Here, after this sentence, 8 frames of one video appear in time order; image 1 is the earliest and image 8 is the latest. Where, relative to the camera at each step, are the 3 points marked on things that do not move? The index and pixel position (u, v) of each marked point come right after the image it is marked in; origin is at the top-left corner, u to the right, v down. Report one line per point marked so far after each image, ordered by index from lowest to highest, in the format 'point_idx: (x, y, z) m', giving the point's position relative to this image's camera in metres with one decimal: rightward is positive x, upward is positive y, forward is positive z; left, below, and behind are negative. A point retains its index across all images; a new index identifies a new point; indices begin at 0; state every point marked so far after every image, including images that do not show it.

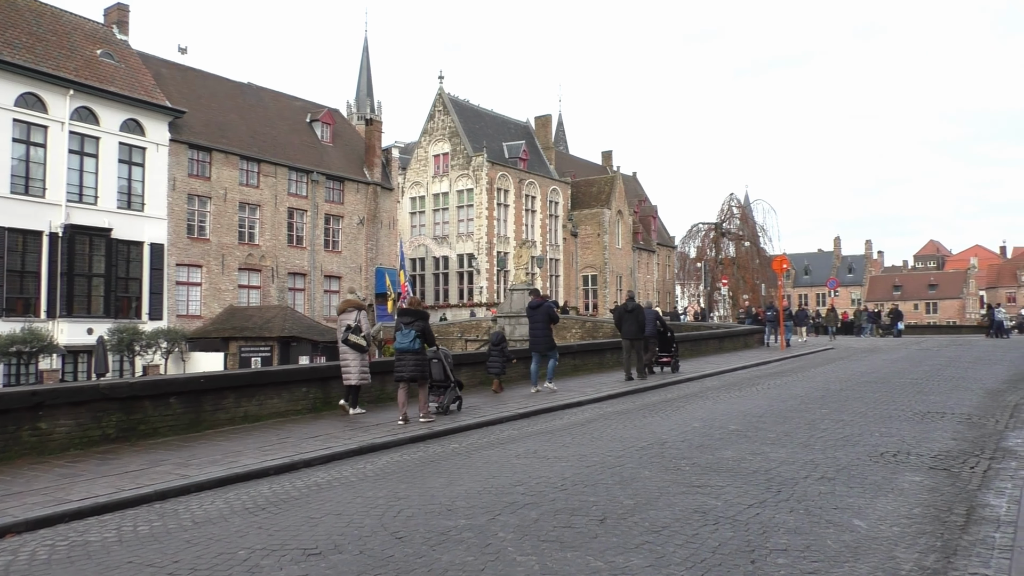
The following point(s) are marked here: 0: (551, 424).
0: (+0.5, -1.7, +9.9) m
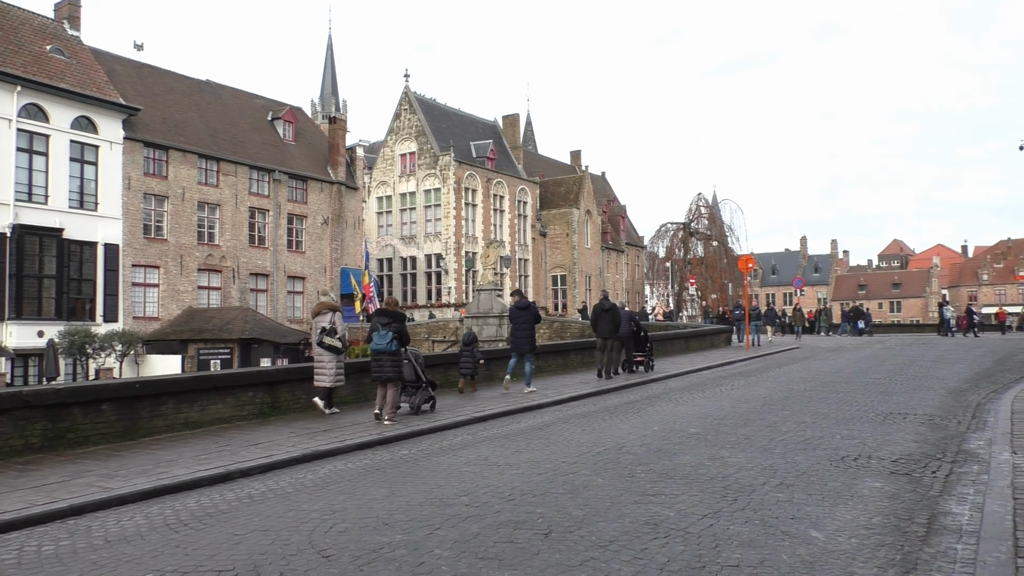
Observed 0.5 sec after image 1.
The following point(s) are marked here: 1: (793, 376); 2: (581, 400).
0: (-0.1, -1.7, +9.6) m
1: (+5.9, -1.9, +16.3) m
2: (+1.2, -1.9, +13.3) m
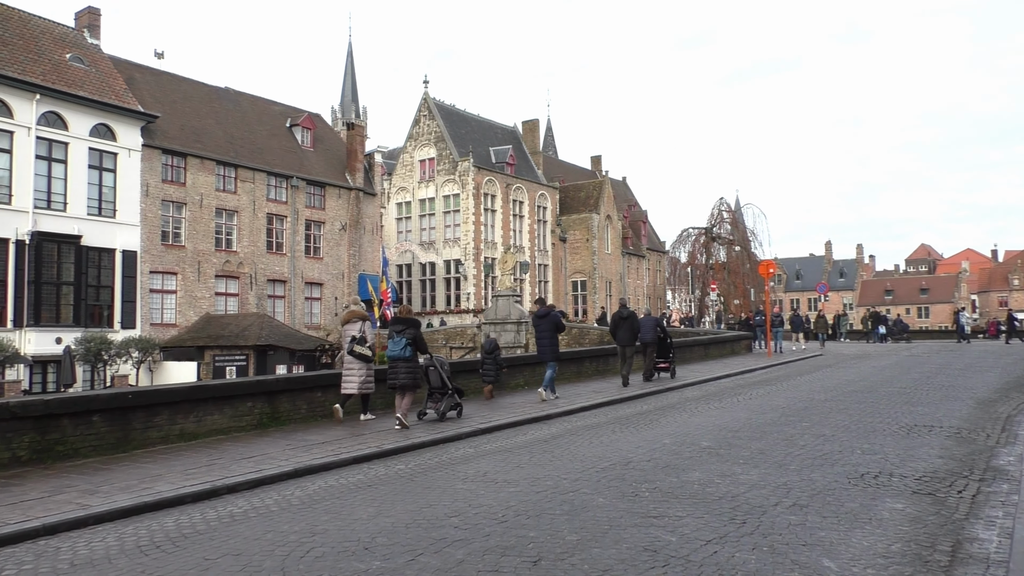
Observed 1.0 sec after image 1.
0: (0.0, -1.8, +9.3) m
1: (+6.2, -2.0, +15.8) m
2: (+1.4, -2.0, +12.9) m
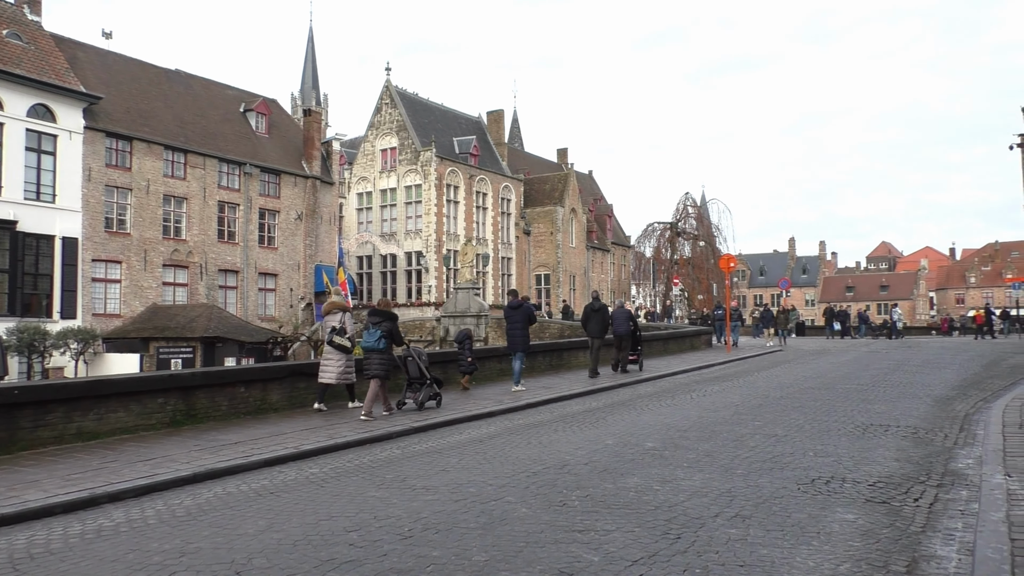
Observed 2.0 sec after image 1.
0: (-0.8, -1.7, +8.6) m
1: (+5.2, -1.8, +15.4) m
2: (+0.5, -1.9, +12.3) m
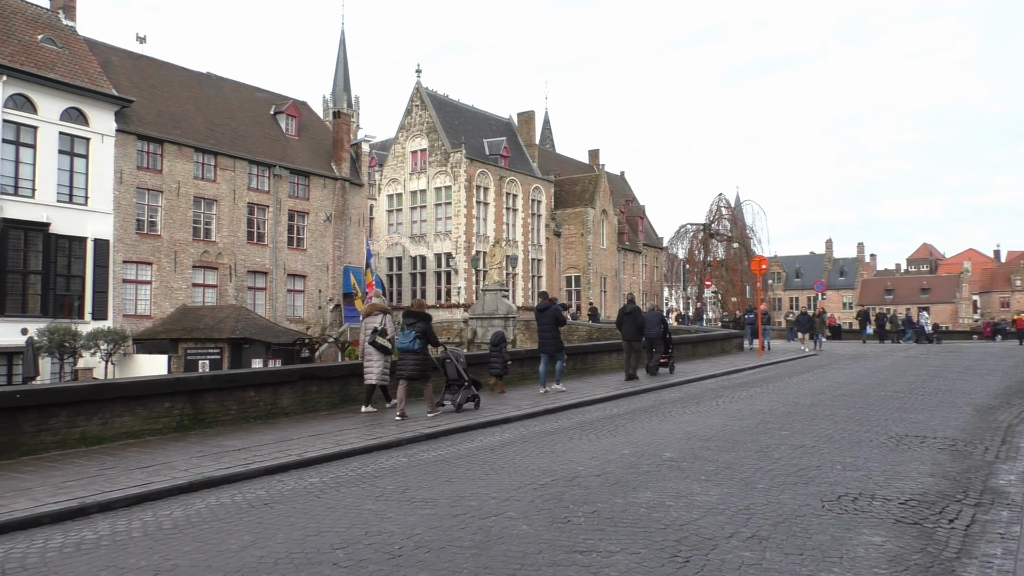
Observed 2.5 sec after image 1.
0: (-0.6, -1.7, +8.3) m
1: (+5.6, -1.9, +14.9) m
2: (+0.8, -1.9, +11.9) m
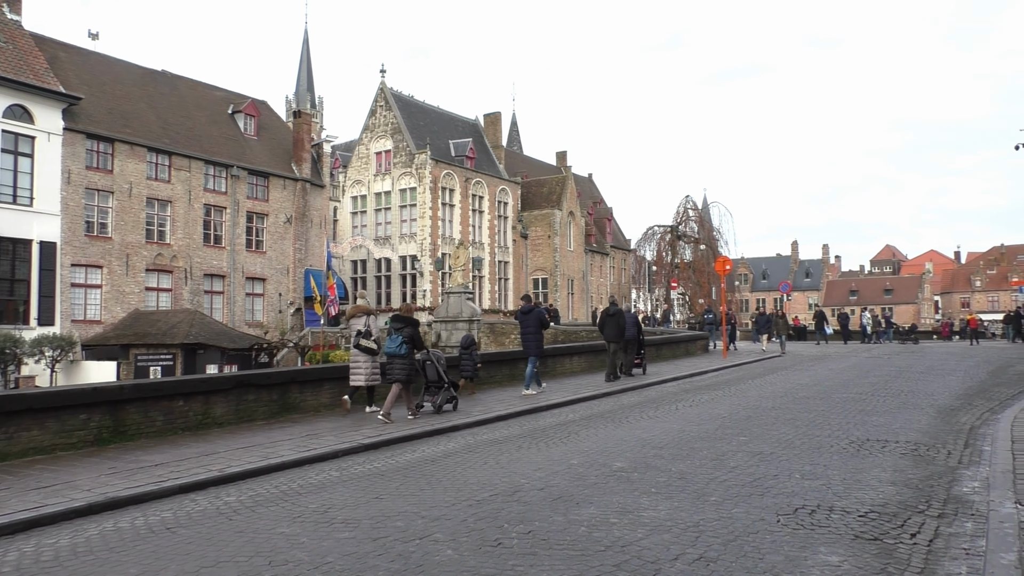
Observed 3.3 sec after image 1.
0: (-1.2, -1.7, +7.8) m
1: (+4.7, -1.9, +14.6) m
2: (0.0, -1.9, +11.4) m
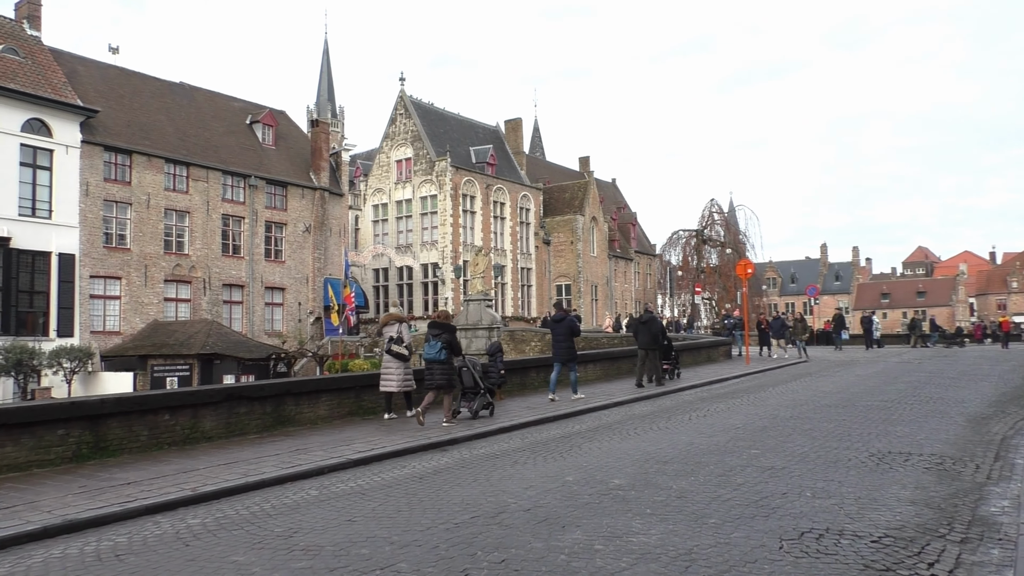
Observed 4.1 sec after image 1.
0: (-1.3, -1.8, +7.4) m
1: (+4.9, -2.0, +13.9) m
2: (+0.1, -2.0, +11.0) m
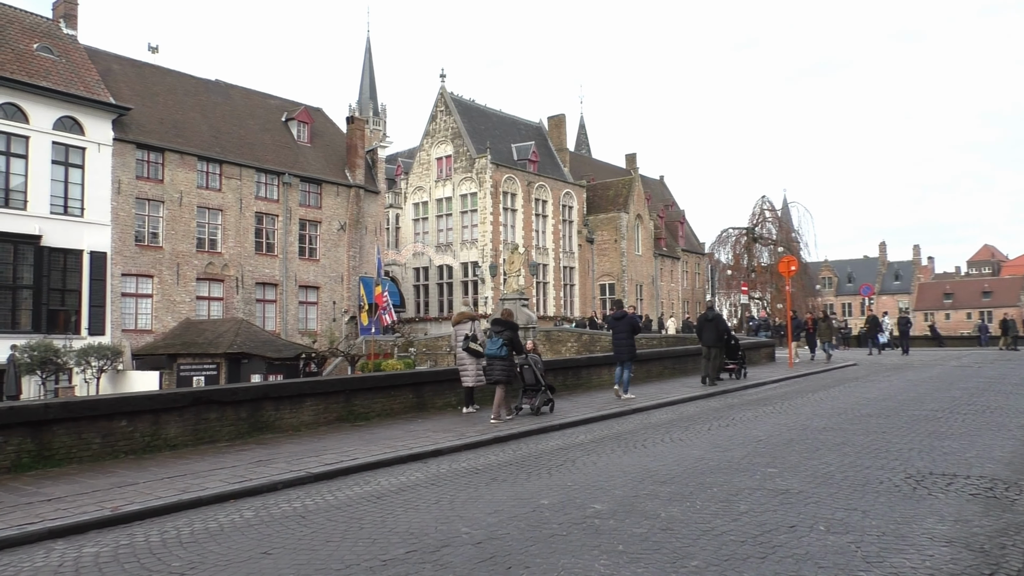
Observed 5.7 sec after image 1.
0: (-1.5, -1.7, +6.5) m
1: (+5.1, -1.9, +12.7) m
2: (+0.1, -2.0, +10.1) m
